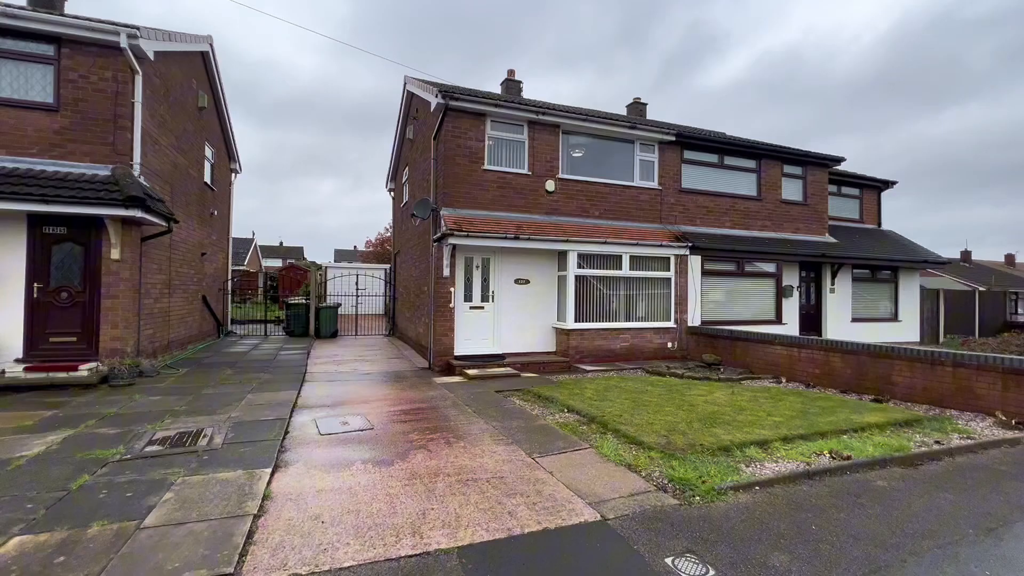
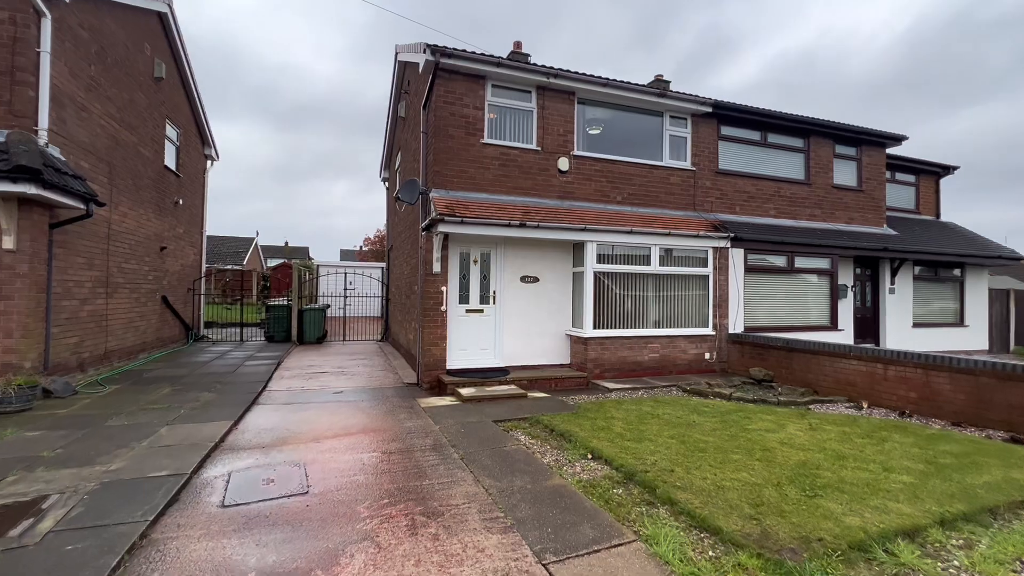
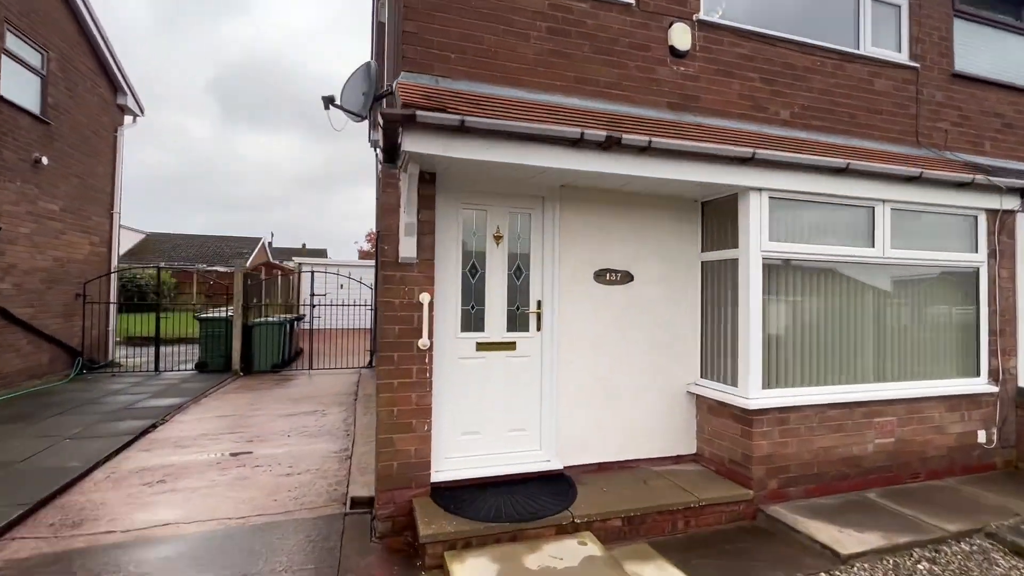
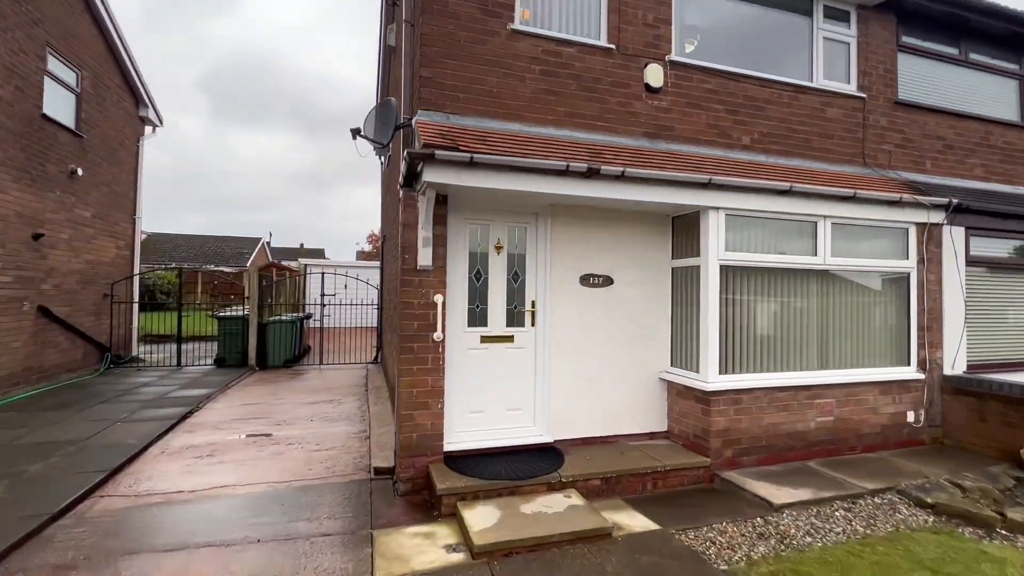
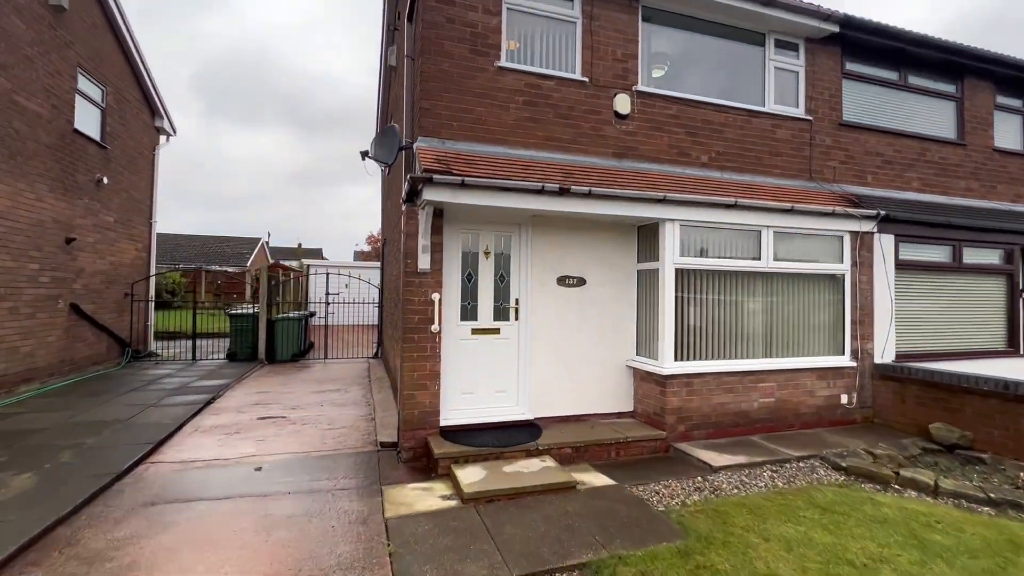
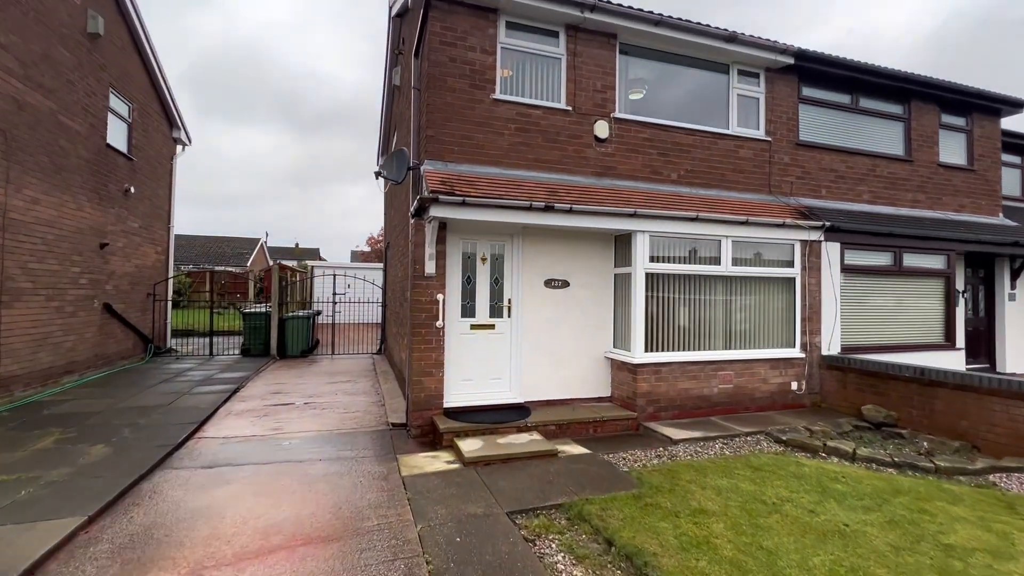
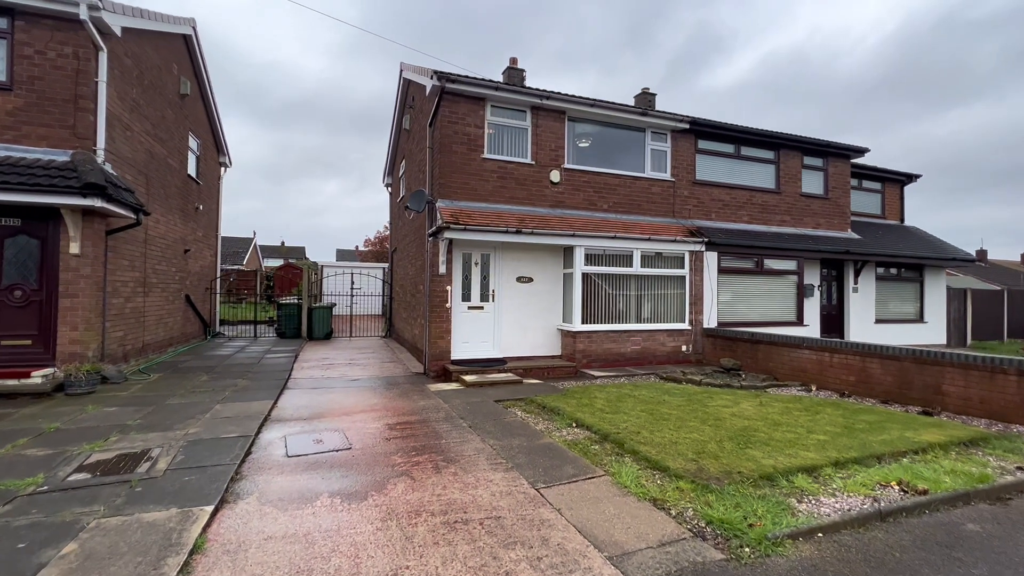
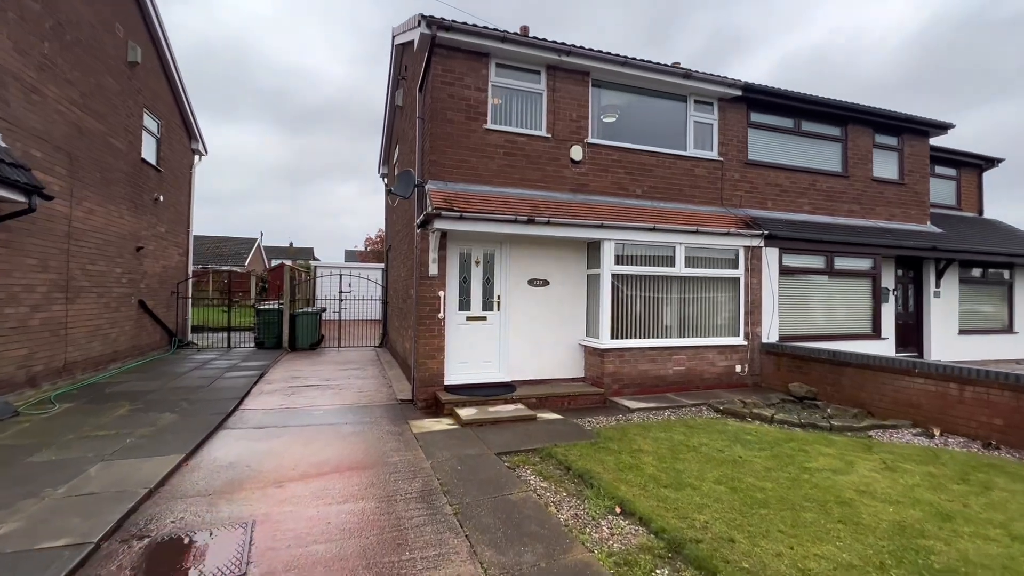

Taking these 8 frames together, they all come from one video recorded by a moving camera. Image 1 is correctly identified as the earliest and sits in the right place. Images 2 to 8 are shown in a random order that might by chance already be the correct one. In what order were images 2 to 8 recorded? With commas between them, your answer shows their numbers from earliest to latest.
7, 2, 8, 6, 5, 4, 3
